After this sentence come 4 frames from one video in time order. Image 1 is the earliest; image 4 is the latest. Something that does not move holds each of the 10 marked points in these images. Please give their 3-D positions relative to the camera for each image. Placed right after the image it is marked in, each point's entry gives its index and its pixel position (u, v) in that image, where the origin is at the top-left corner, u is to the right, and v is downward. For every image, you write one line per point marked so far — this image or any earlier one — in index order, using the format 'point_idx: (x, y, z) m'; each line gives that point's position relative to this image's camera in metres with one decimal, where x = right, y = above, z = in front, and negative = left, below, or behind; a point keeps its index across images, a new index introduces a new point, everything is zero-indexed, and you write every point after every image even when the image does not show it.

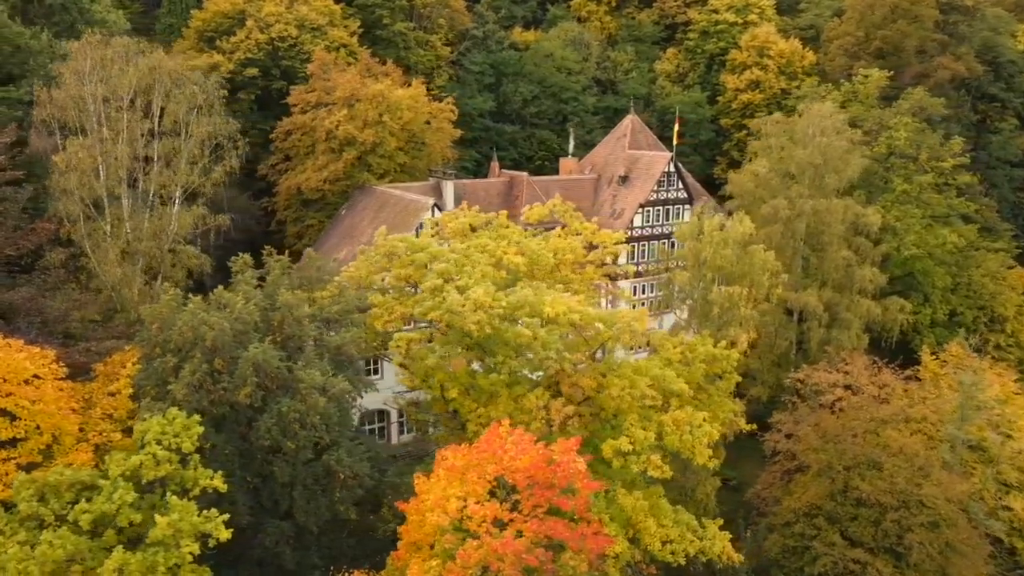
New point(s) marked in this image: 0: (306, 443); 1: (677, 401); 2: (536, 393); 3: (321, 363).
0: (-4.4, -3.2, +16.0) m
1: (+4.0, -2.8, +19.5) m
2: (+0.5, -2.3, +17.3) m
3: (-4.3, -1.6, +17.0) m
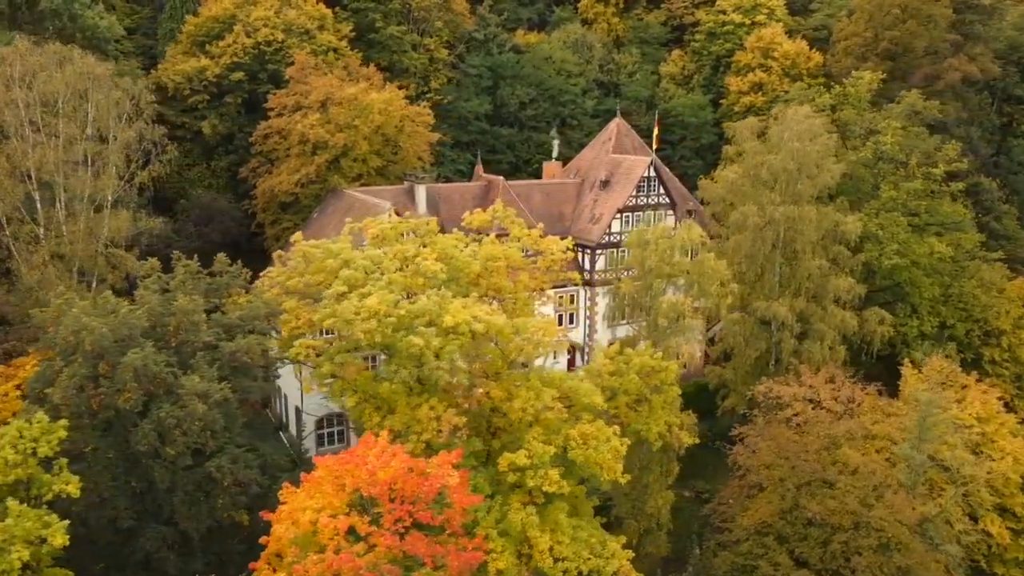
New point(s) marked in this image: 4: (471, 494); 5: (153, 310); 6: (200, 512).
0: (-6.8, -3.3, +16.0) m
1: (+1.8, -3.0, +19.0) m
2: (-1.7, -2.5, +17.0) m
3: (-6.6, -1.8, +17.0) m
4: (-0.8, -4.0, +15.5) m
5: (-8.1, -0.5, +17.5) m
6: (-6.6, -4.7, +16.4) m
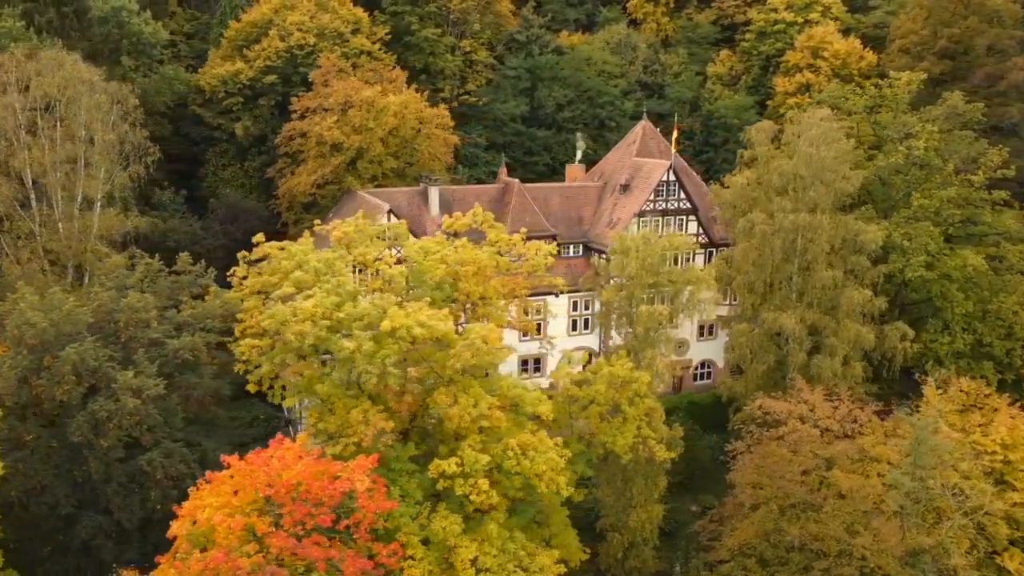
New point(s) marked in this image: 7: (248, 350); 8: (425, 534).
0: (-8.3, -3.3, +16.7) m
1: (+0.5, -3.2, +18.6) m
2: (-3.2, -2.6, +17.1) m
3: (-8.0, -1.7, +17.6) m
4: (-2.5, -4.2, +15.4) m
5: (-9.4, -0.4, +18.2) m
6: (-8.2, -4.6, +17.0) m
7: (-6.0, -1.4, +18.0) m
8: (-1.8, -5.1, +16.5) m
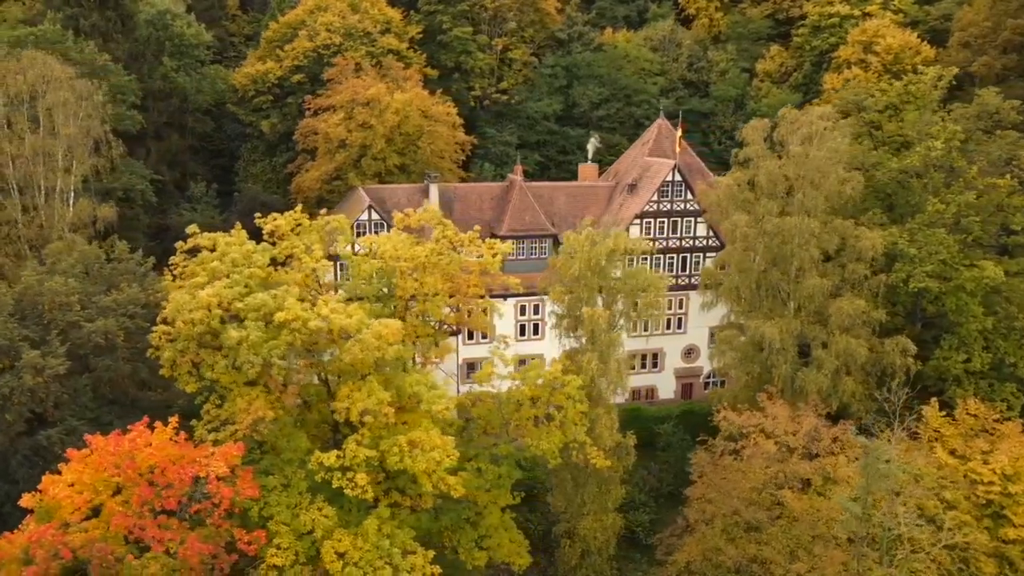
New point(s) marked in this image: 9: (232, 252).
0: (-10.9, -2.9, +17.7) m
1: (-1.8, -3.1, +18.5) m
2: (-5.7, -2.4, +17.4) m
3: (-10.4, -1.4, +18.6) m
4: (-5.3, -4.0, +15.7) m
5: (-11.7, -0.1, +19.4) m
6: (-10.7, -4.3, +18.0) m
7: (-8.3, -1.1, +18.7) m
8: (-4.5, -5.0, +16.6) m
9: (-6.9, +0.9, +19.7) m
